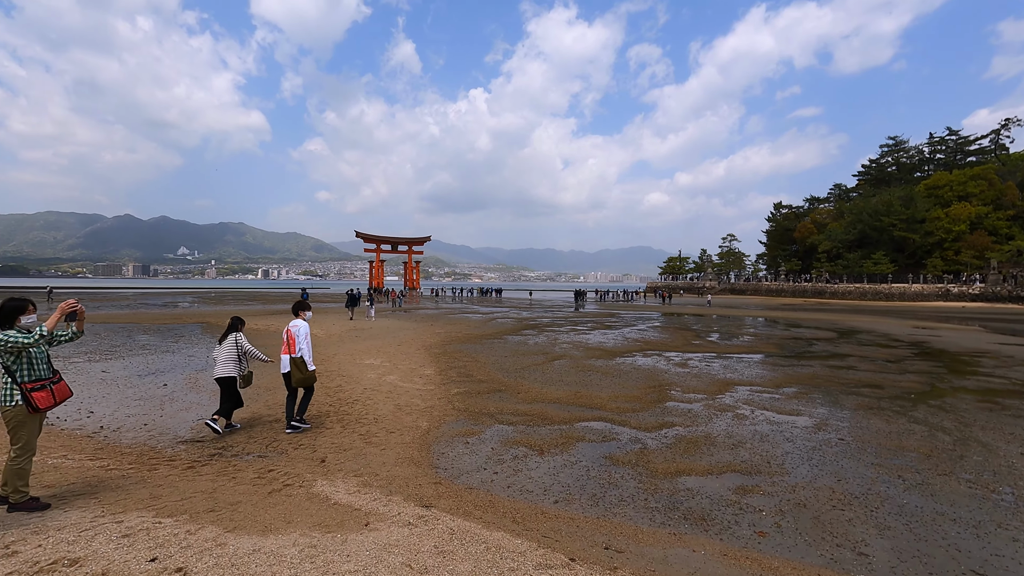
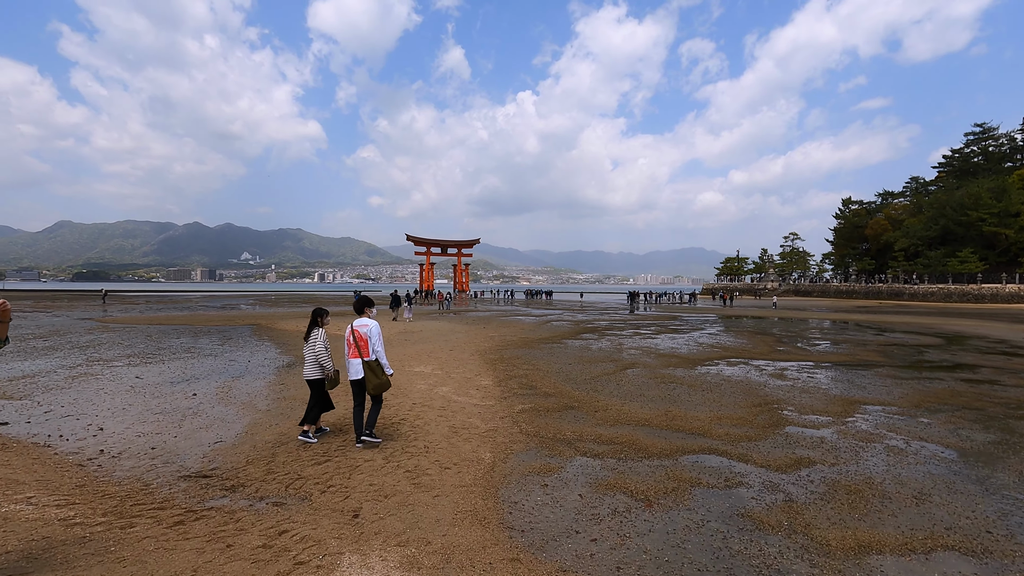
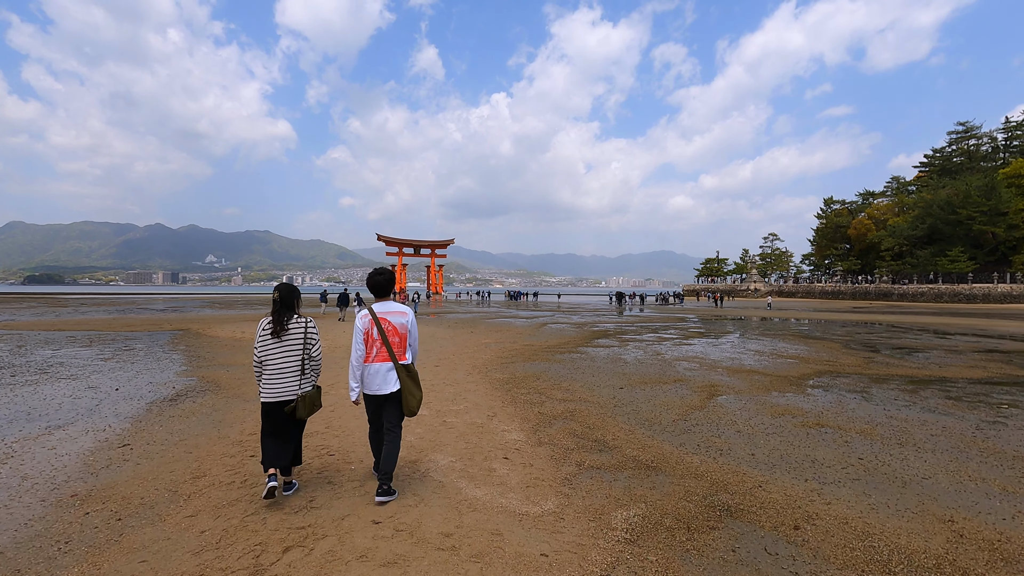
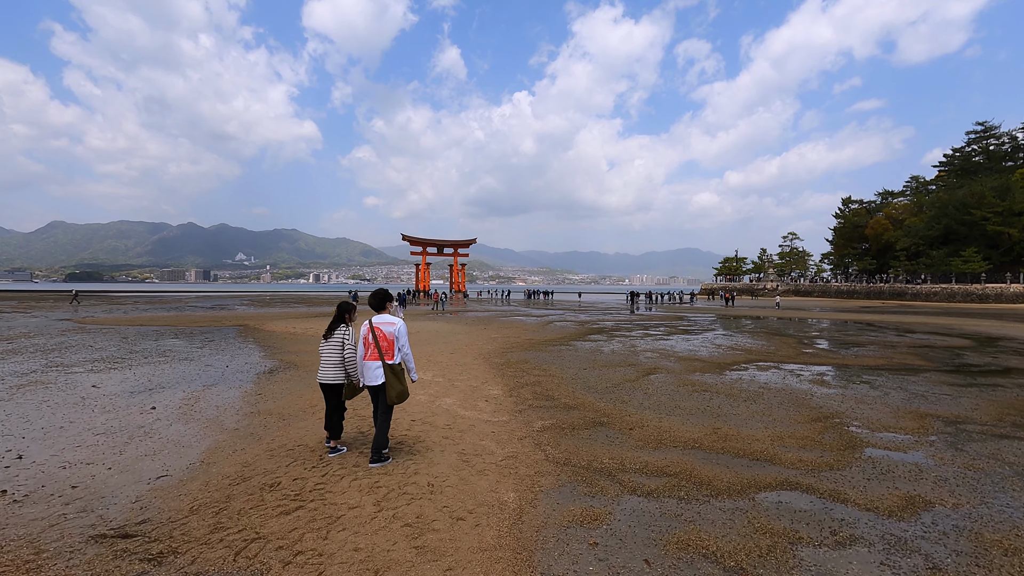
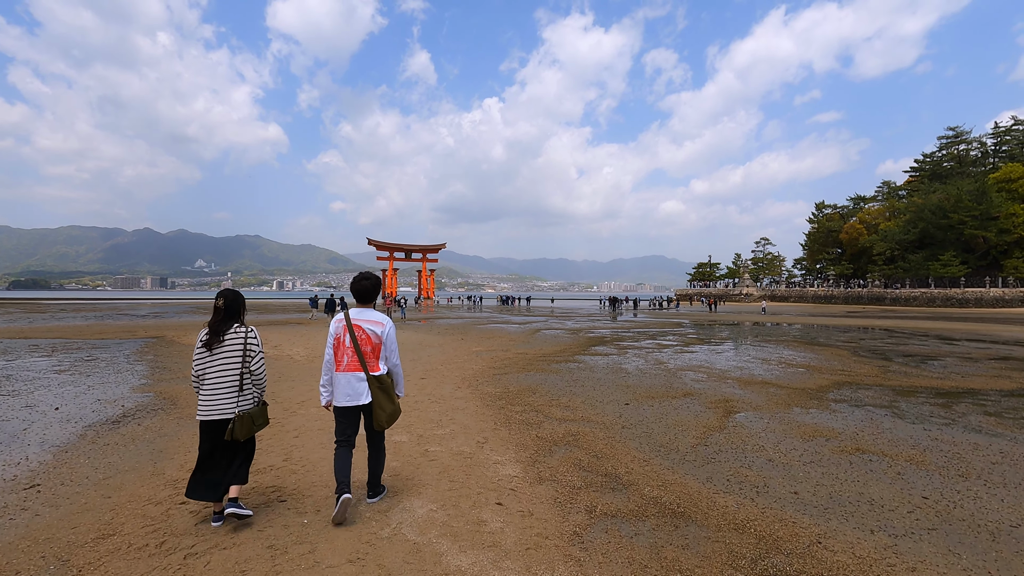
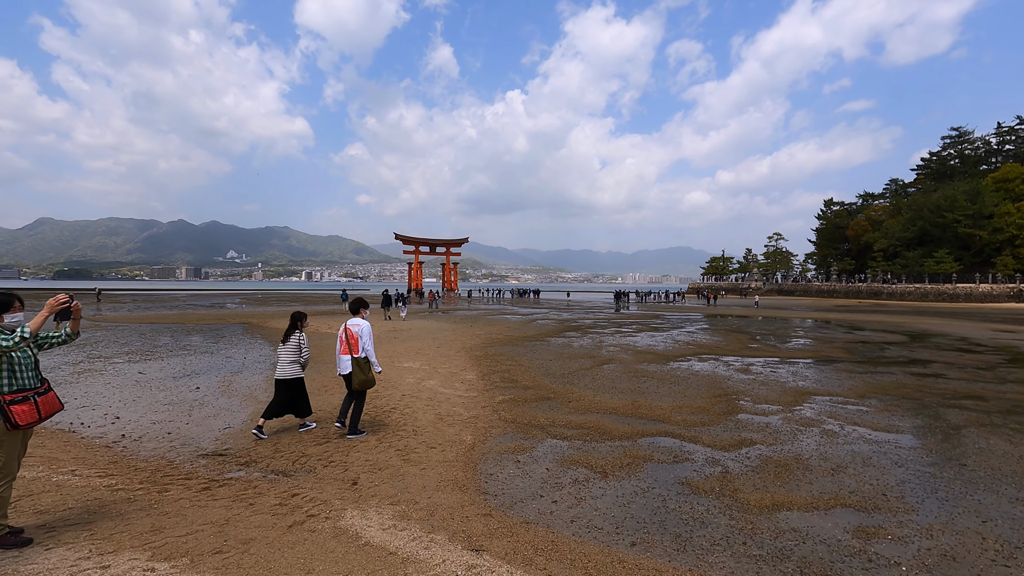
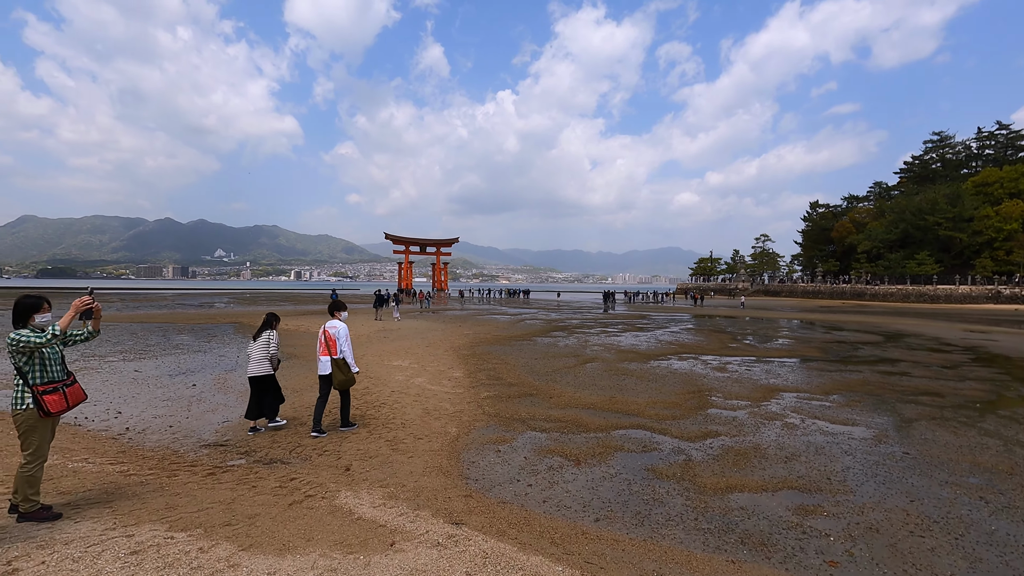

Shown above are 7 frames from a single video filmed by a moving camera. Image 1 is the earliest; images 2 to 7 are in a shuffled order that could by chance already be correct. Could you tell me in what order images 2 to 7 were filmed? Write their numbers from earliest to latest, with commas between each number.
7, 6, 2, 4, 3, 5
